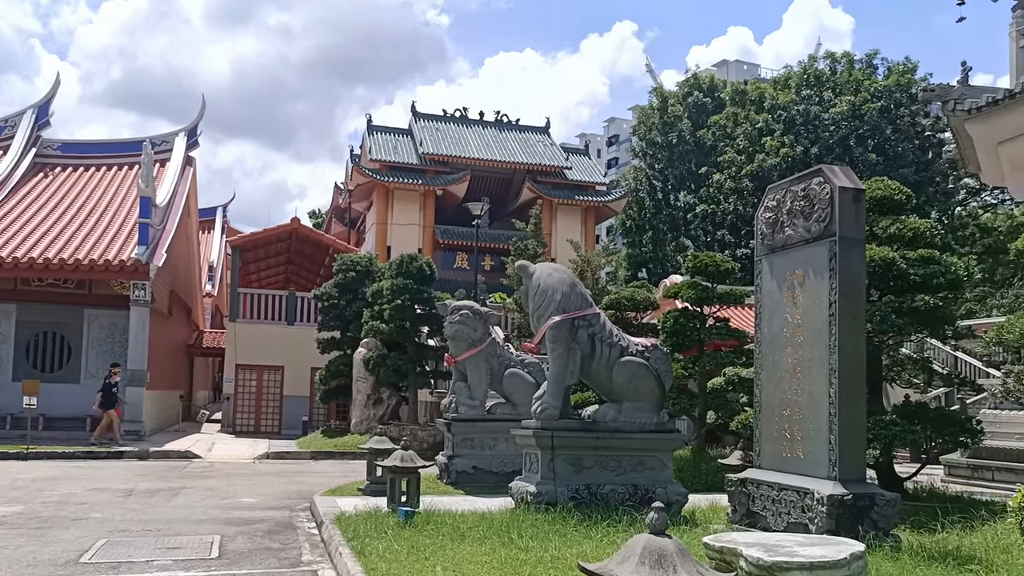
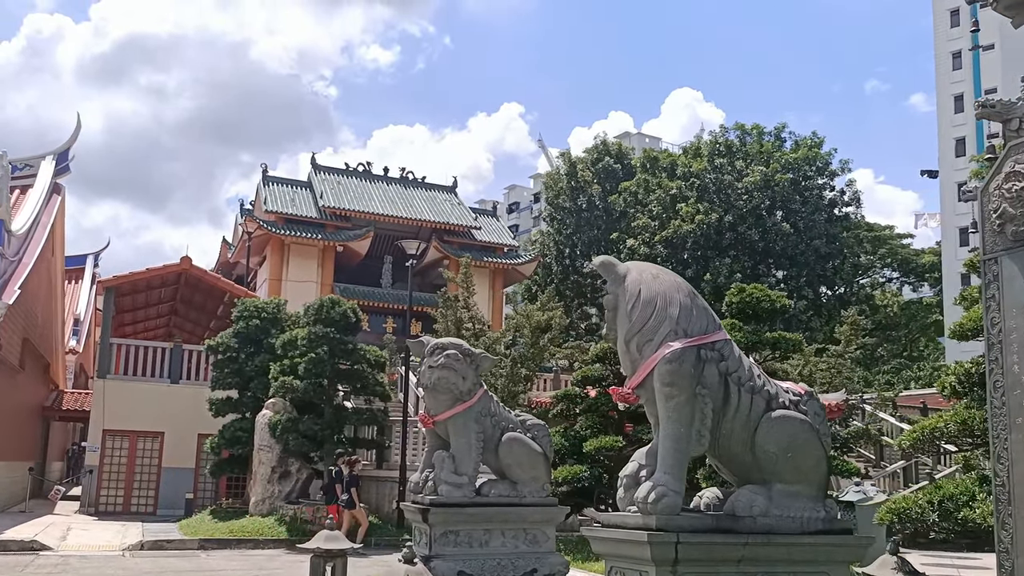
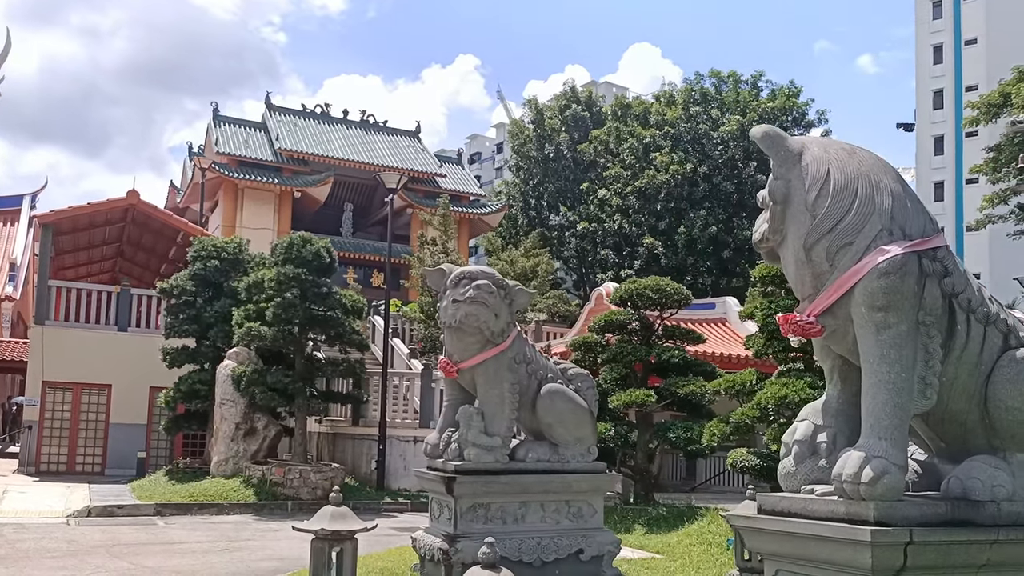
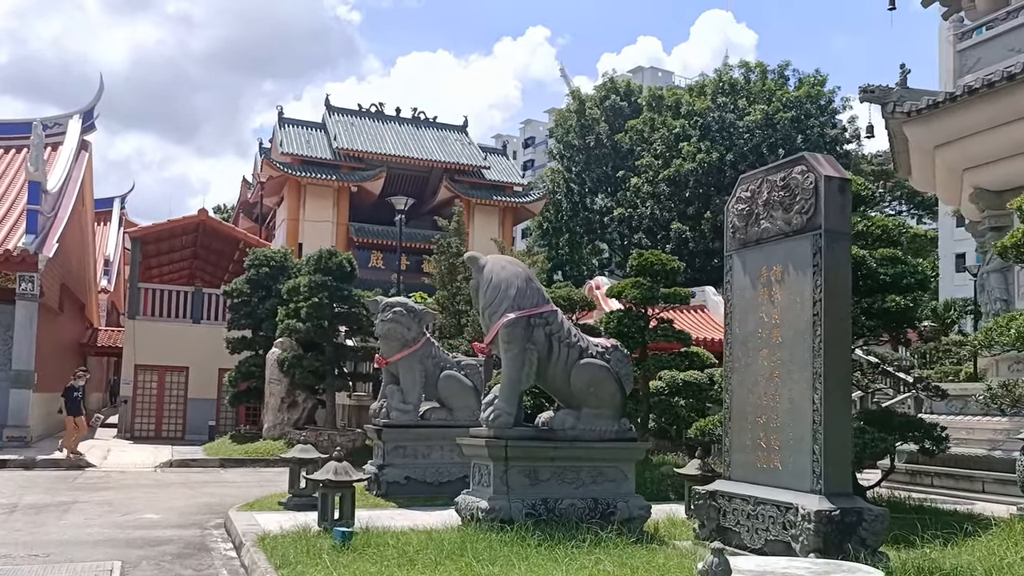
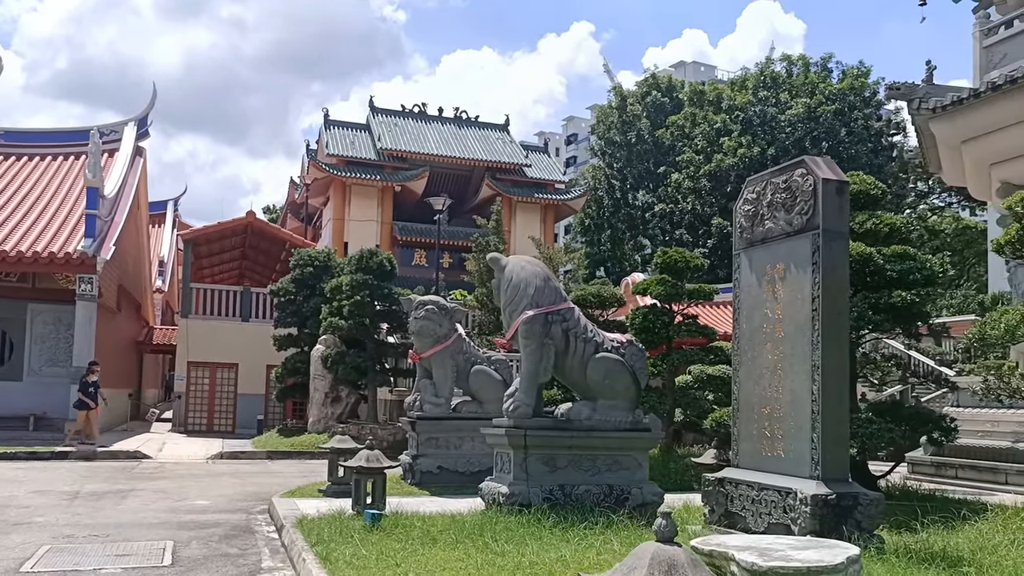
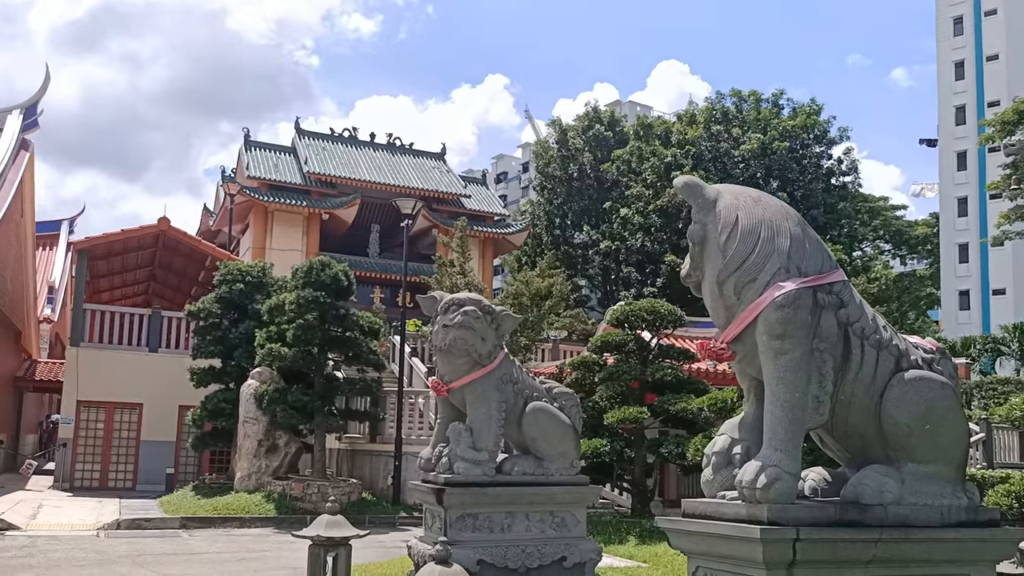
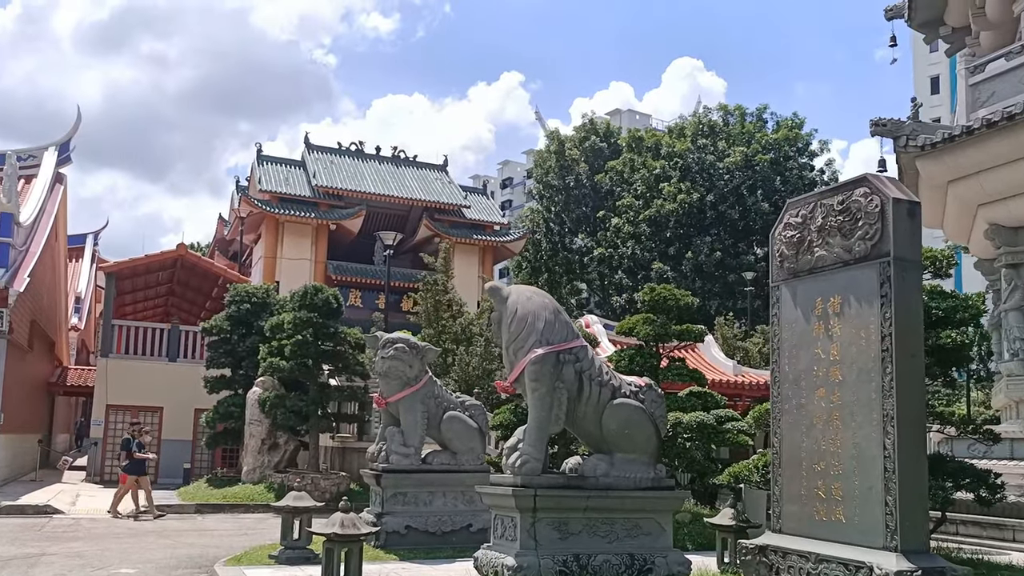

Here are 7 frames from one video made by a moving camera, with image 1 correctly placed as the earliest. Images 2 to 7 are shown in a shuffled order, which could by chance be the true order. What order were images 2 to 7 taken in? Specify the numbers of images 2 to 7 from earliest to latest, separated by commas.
5, 4, 7, 2, 6, 3
